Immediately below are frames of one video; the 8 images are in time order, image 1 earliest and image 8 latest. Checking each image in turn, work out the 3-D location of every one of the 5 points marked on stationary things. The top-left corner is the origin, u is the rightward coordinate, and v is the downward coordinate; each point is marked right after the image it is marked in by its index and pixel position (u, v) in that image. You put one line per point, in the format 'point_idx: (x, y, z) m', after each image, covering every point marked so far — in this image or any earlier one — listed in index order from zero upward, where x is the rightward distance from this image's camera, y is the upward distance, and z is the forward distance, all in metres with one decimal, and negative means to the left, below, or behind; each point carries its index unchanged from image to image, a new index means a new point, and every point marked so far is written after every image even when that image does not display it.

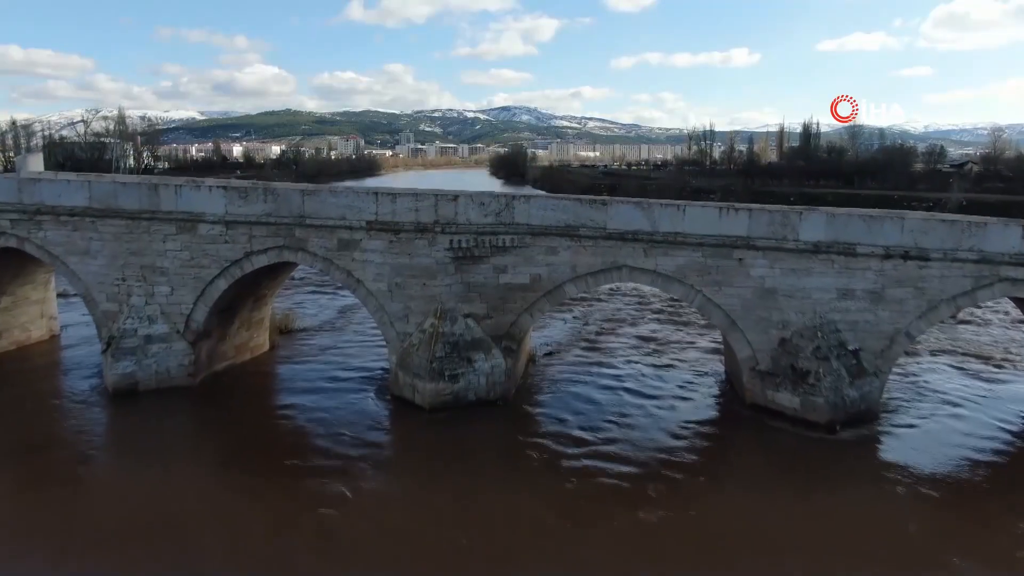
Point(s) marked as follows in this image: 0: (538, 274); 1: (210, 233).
0: (+0.3, +0.2, +8.0) m
1: (-3.5, +0.6, +8.4) m
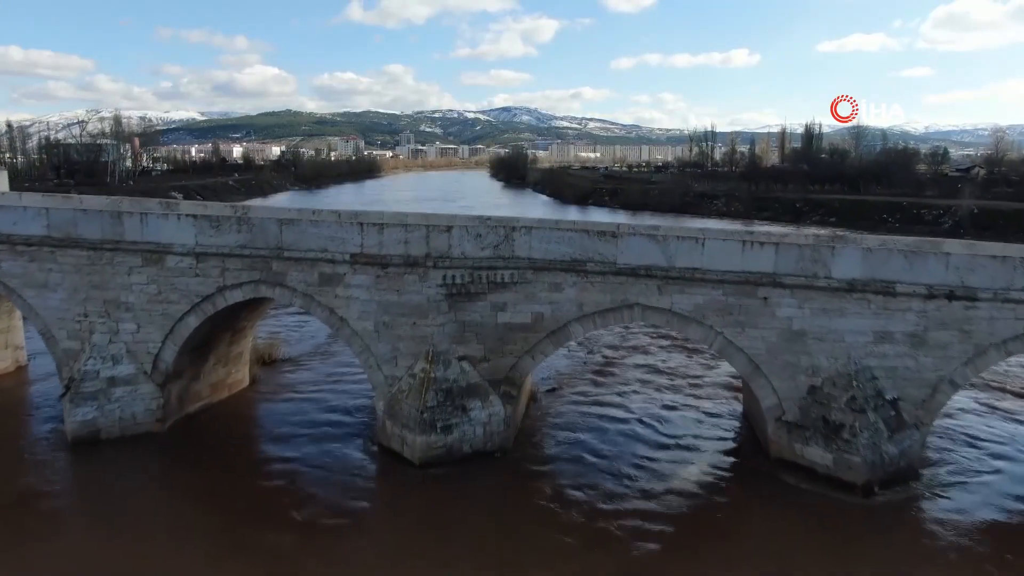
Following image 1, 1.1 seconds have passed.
0: (+0.3, -0.2, +7.2) m
1: (-3.5, +0.2, +7.6) m
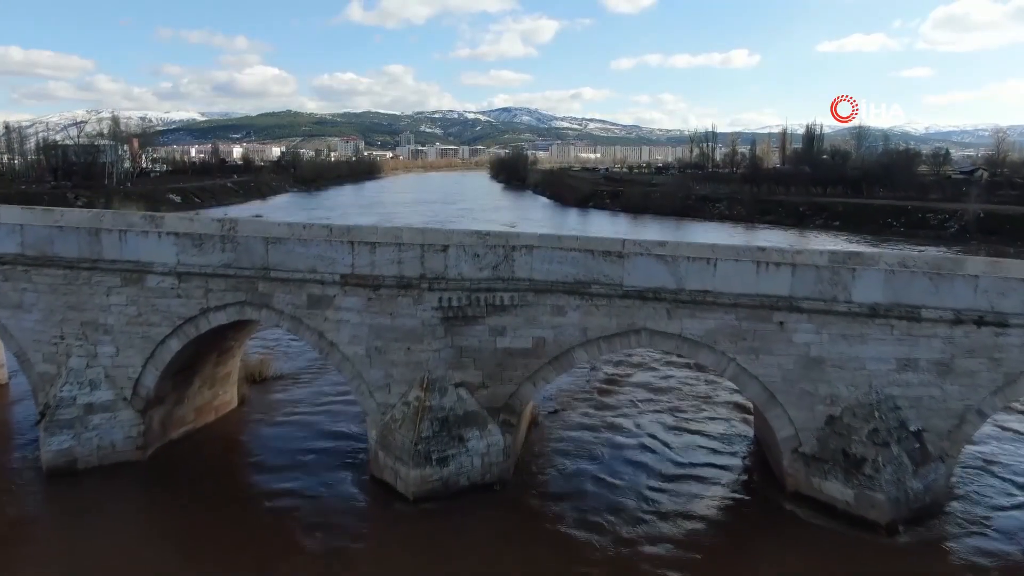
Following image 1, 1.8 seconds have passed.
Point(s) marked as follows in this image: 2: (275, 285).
0: (+0.3, -0.5, +6.8) m
1: (-3.5, 0.0, +7.2) m
2: (-2.3, 0.0, +7.0) m
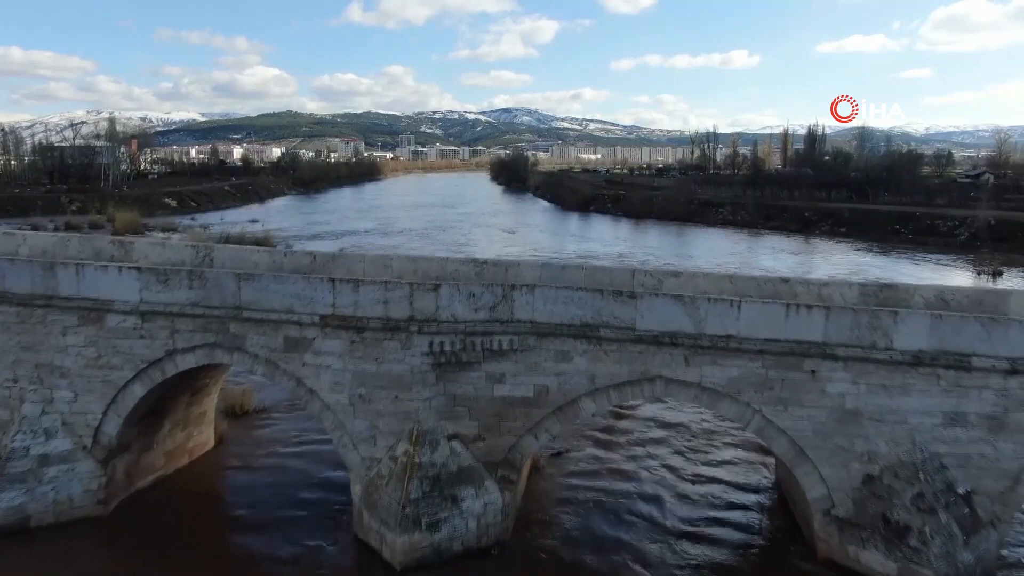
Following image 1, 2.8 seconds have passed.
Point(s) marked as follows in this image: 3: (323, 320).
0: (+0.3, -0.8, +6.1) m
1: (-3.5, -0.3, +6.5) m
2: (-2.3, -0.3, +6.3) m
3: (-1.6, -0.3, +6.2) m
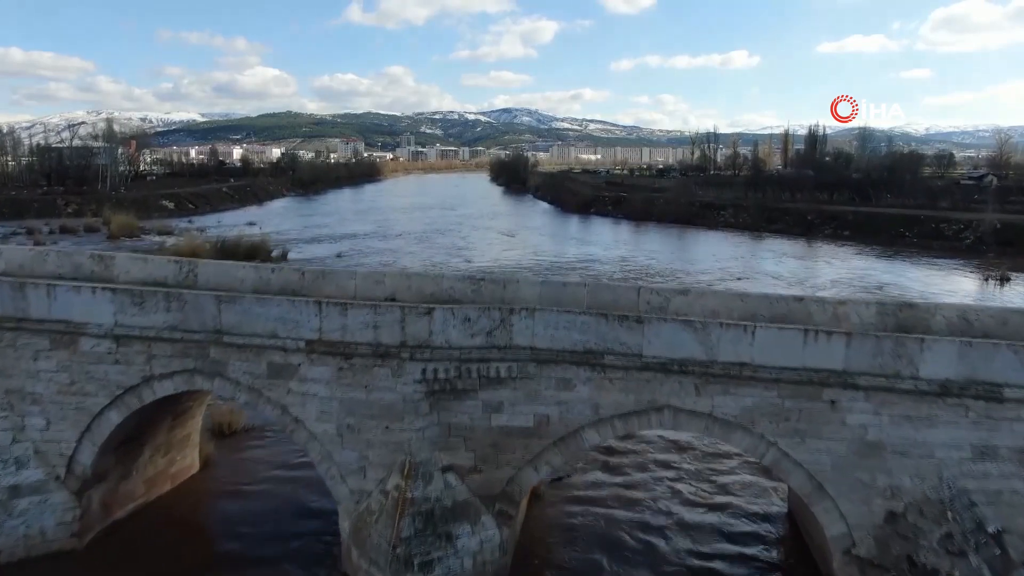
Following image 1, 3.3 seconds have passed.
0: (+0.3, -1.0, +5.7) m
1: (-3.6, -0.5, +6.1) m
2: (-2.3, -0.5, +5.9) m
3: (-1.6, -0.5, +5.8) m
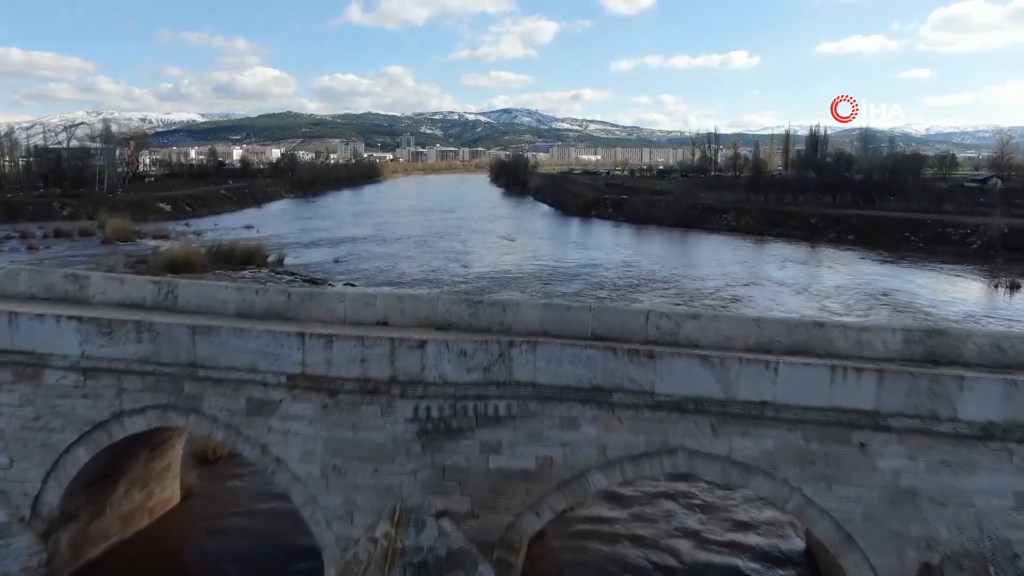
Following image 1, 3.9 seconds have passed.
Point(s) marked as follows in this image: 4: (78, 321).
0: (+0.3, -1.2, +5.2) m
1: (-3.6, -0.8, +5.7) m
2: (-2.3, -0.7, +5.5) m
3: (-1.6, -0.7, +5.3) m
4: (-3.3, -0.3, +5.5) m
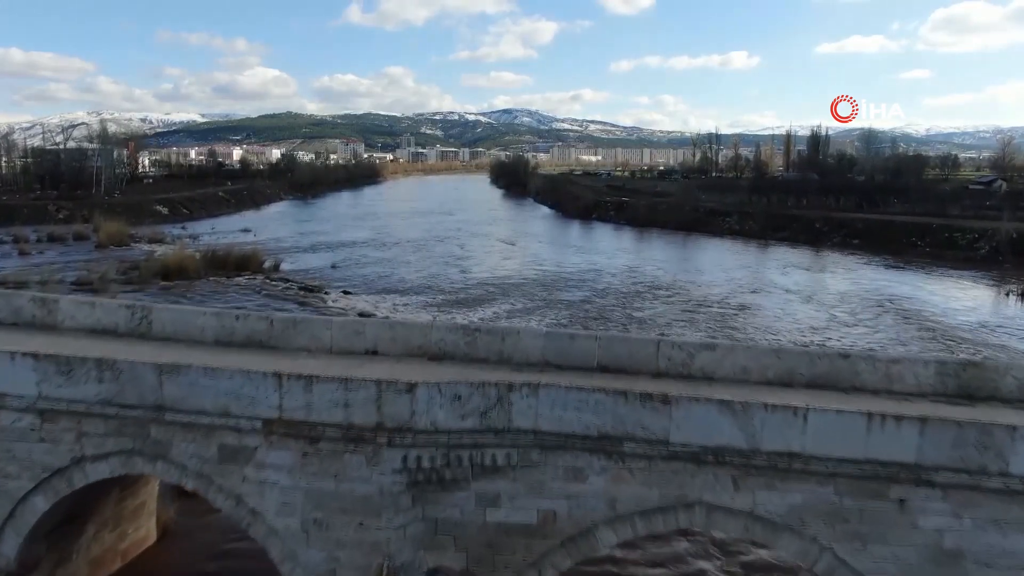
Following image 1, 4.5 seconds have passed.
0: (+0.3, -1.5, +4.7) m
1: (-3.6, -1.0, +5.2) m
2: (-2.3, -1.0, +5.0) m
3: (-1.6, -0.9, +4.8) m
4: (-3.4, -0.5, +5.0) m
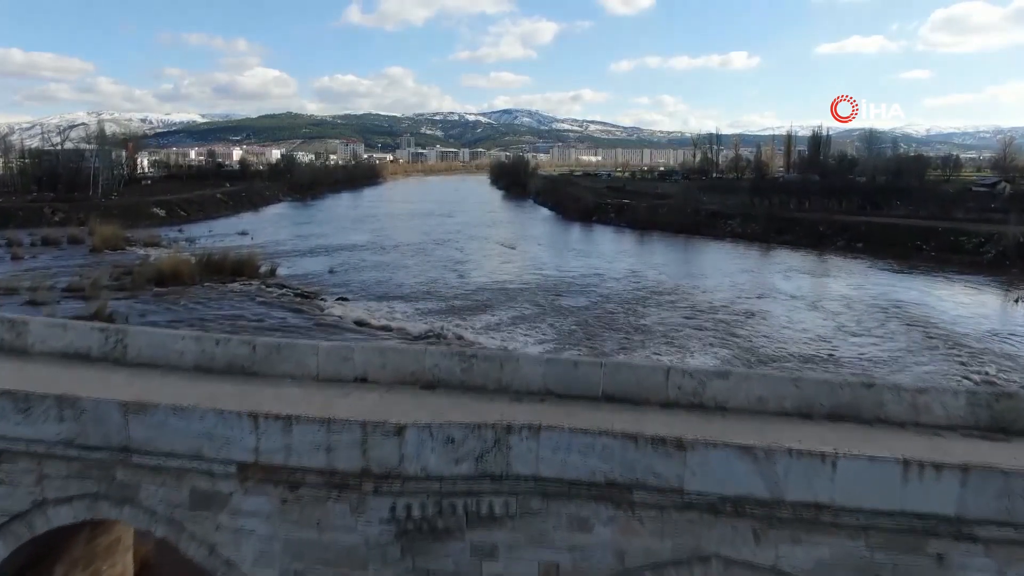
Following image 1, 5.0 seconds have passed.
0: (+0.2, -1.7, +4.3) m
1: (-3.6, -1.2, +4.8) m
2: (-2.3, -1.2, +4.6) m
3: (-1.7, -1.1, +4.4) m
4: (-3.4, -0.7, +4.6) m
